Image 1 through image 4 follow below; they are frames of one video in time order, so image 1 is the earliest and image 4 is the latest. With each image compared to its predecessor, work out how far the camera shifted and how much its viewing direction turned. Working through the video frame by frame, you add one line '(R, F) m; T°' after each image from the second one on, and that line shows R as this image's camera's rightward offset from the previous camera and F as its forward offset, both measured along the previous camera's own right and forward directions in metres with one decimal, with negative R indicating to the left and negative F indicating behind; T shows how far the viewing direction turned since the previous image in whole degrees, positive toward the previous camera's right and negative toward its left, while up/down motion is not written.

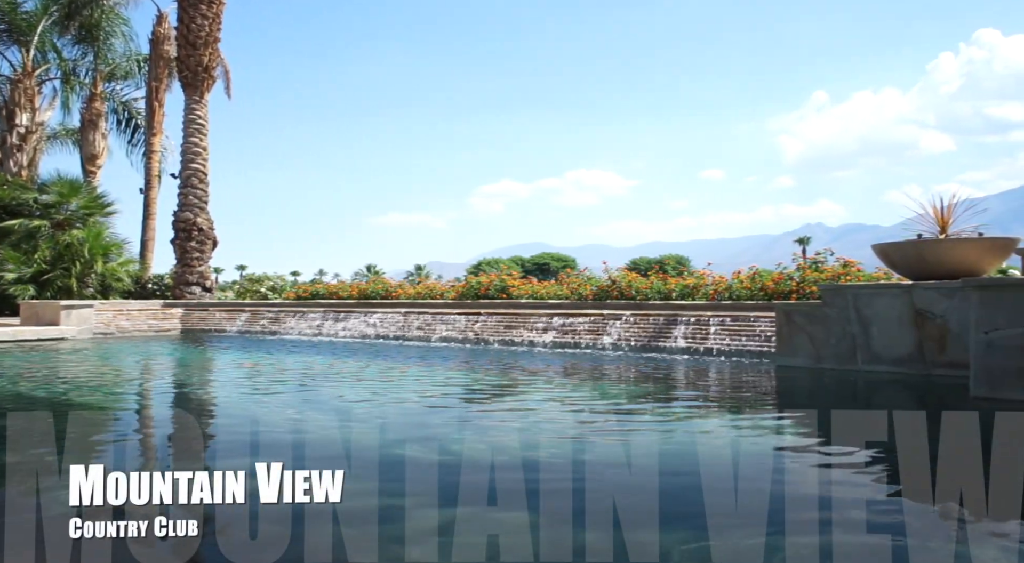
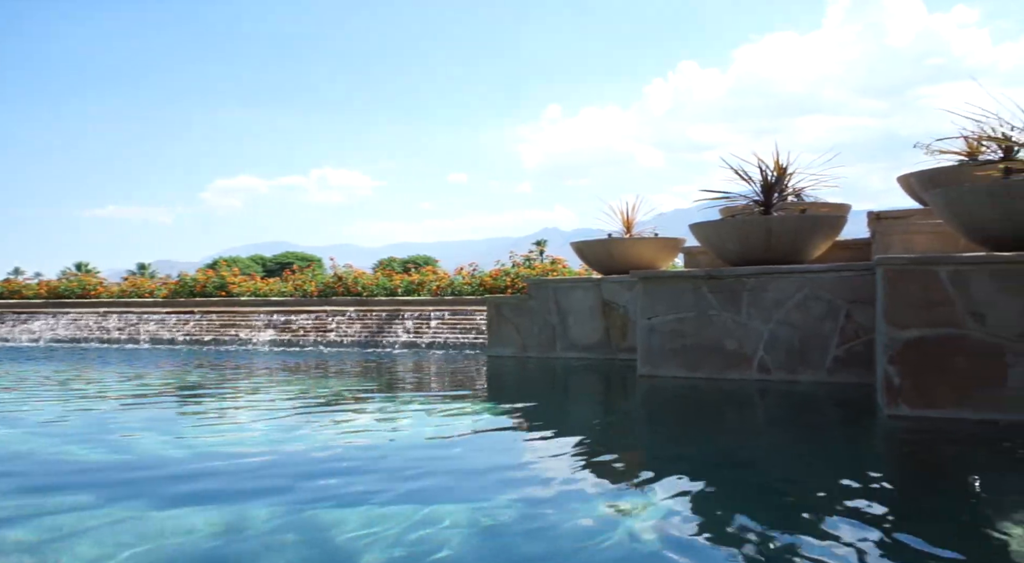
(+1.7, -0.2) m; +19°
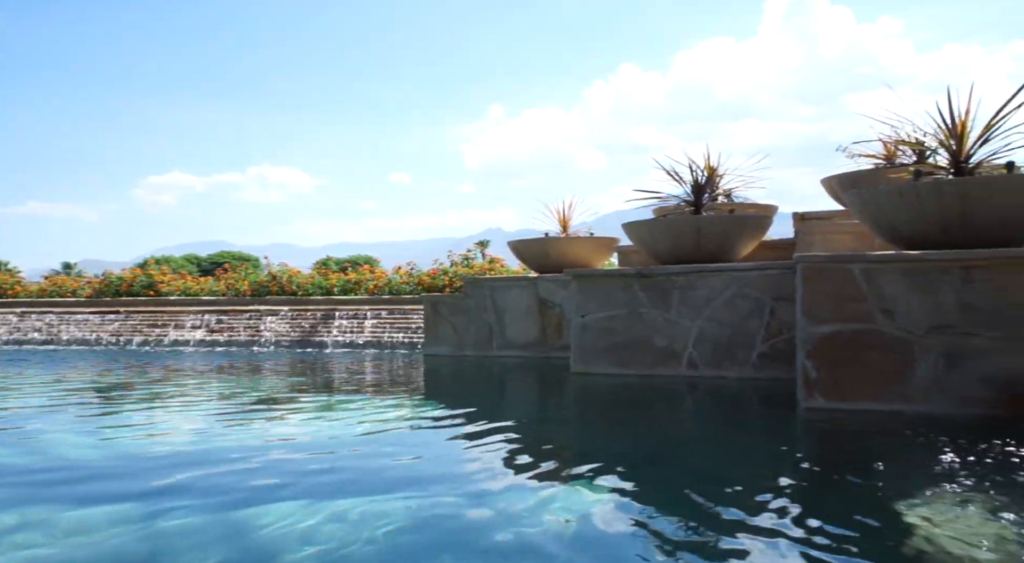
(+0.3, 0.0) m; +4°
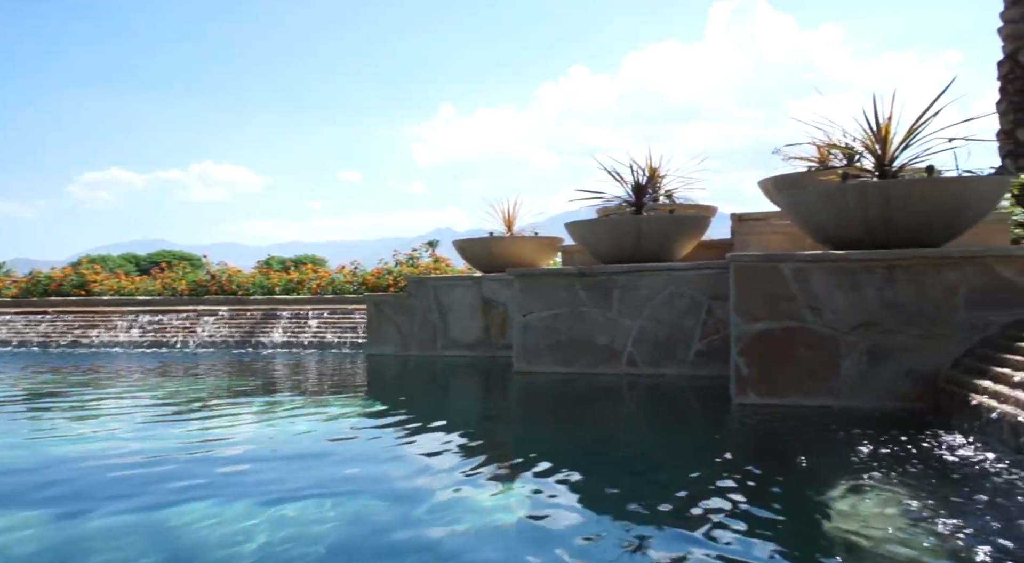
(+0.2, 0.0) m; +4°
